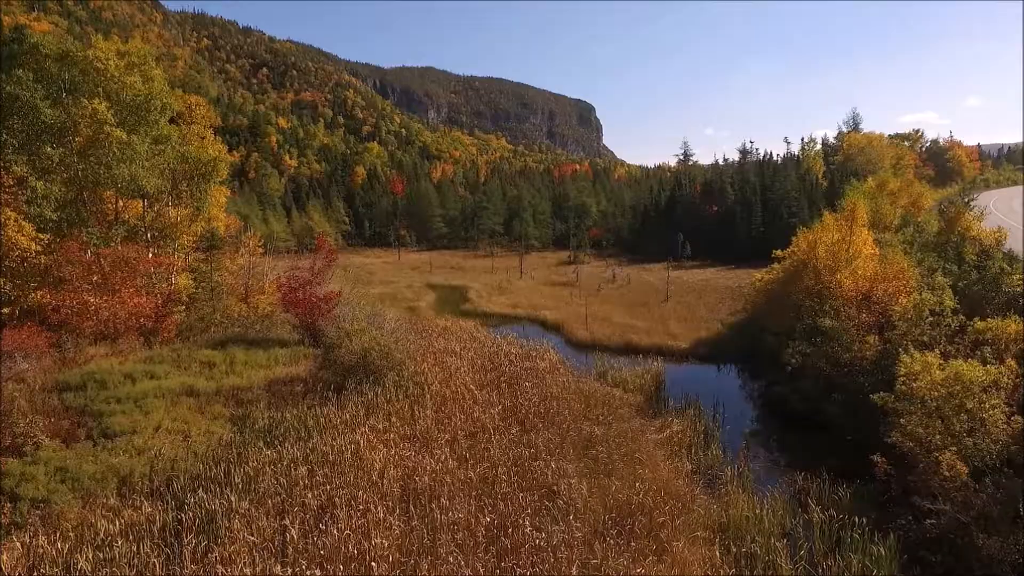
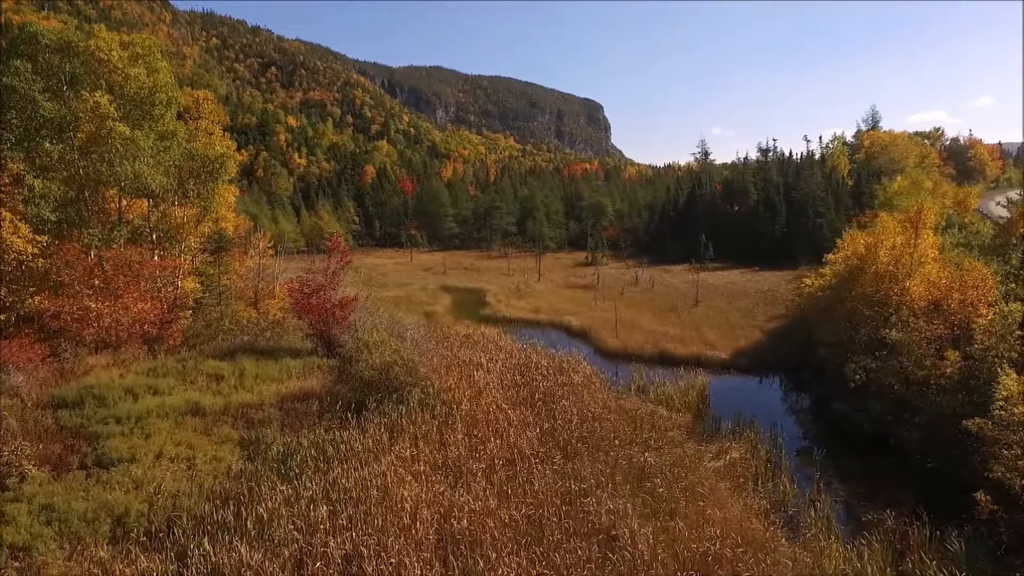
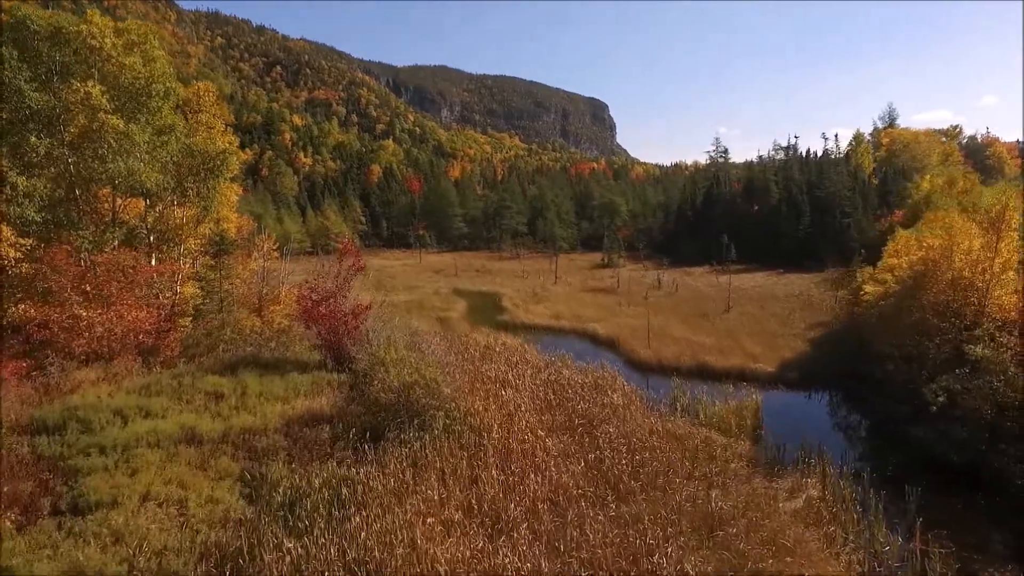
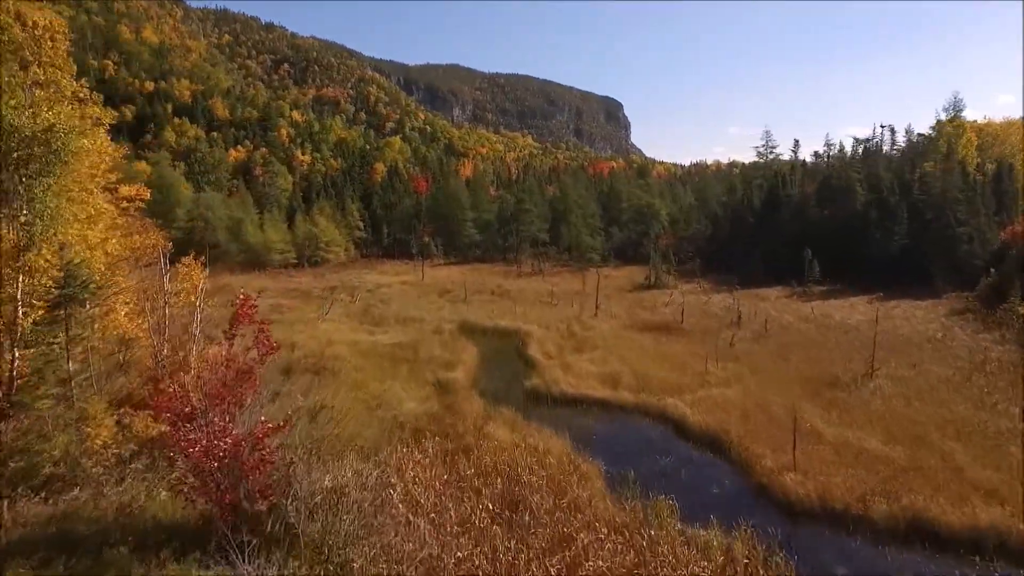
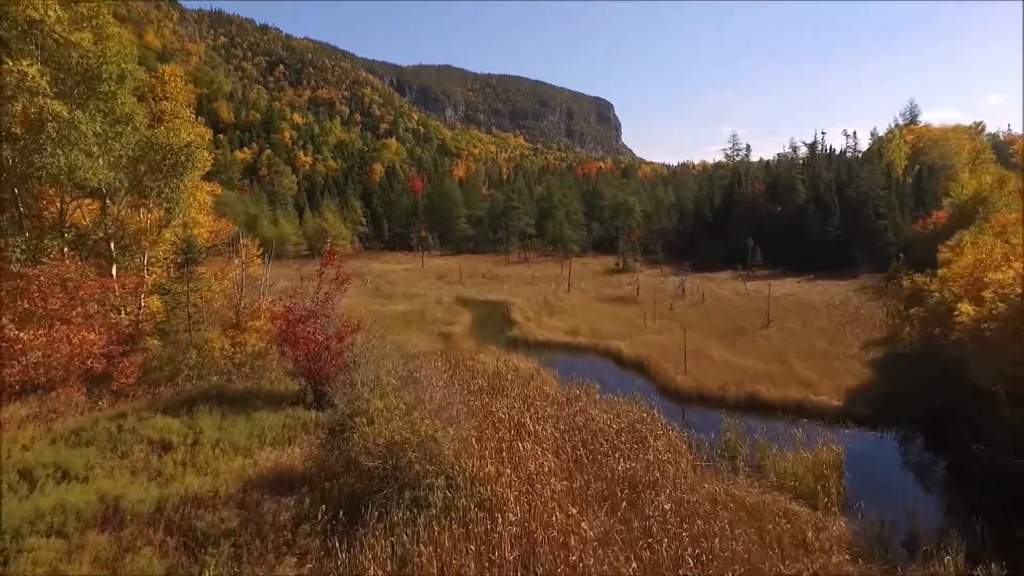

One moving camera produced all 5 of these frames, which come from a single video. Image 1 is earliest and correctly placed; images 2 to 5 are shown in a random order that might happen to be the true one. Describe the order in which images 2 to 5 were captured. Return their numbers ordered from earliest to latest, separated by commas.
2, 3, 5, 4
